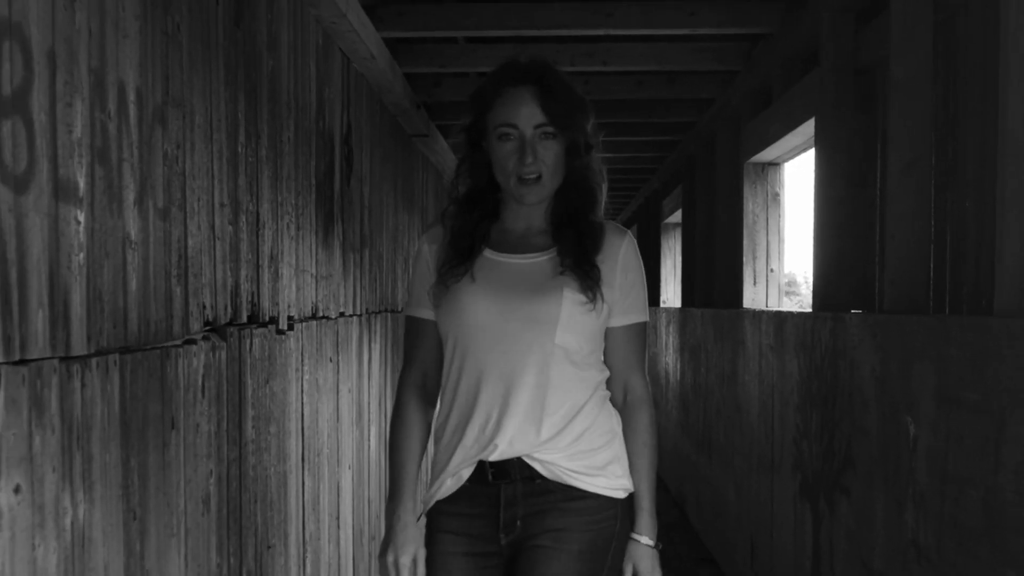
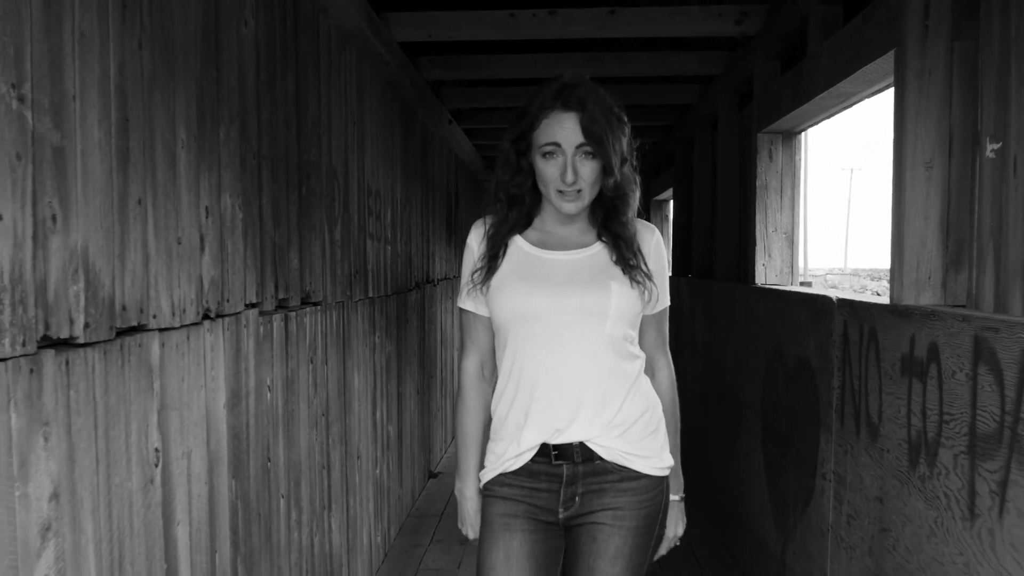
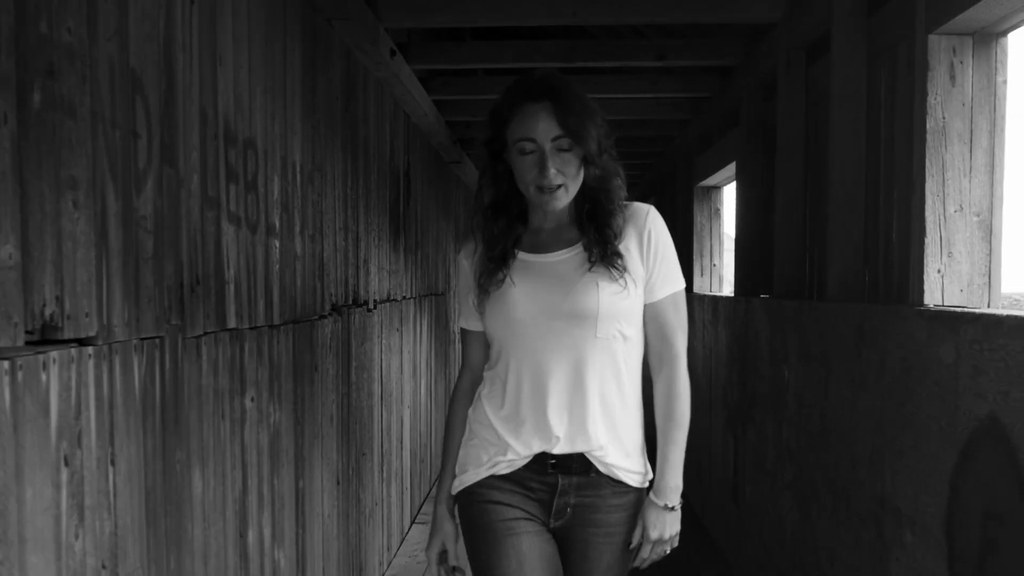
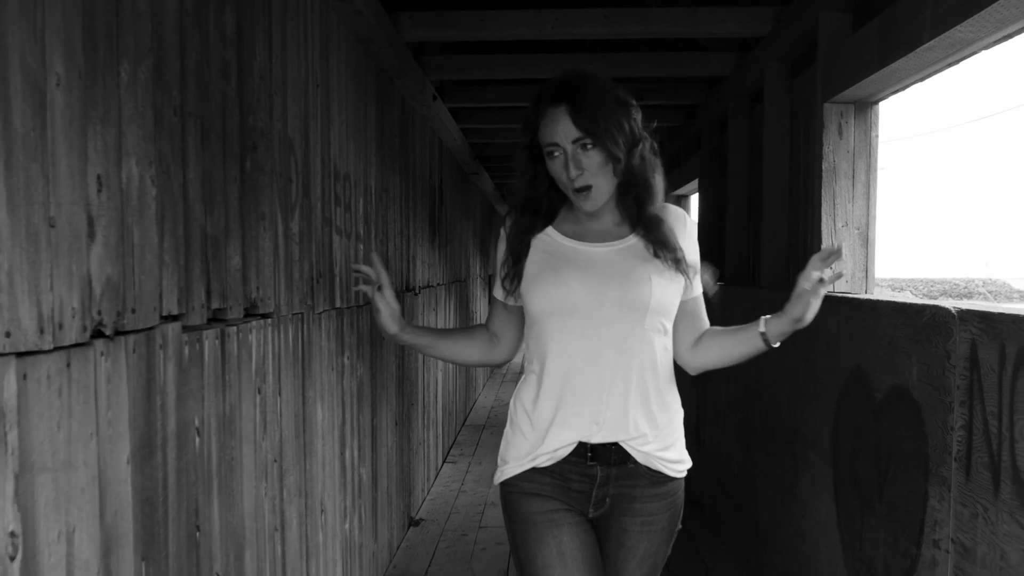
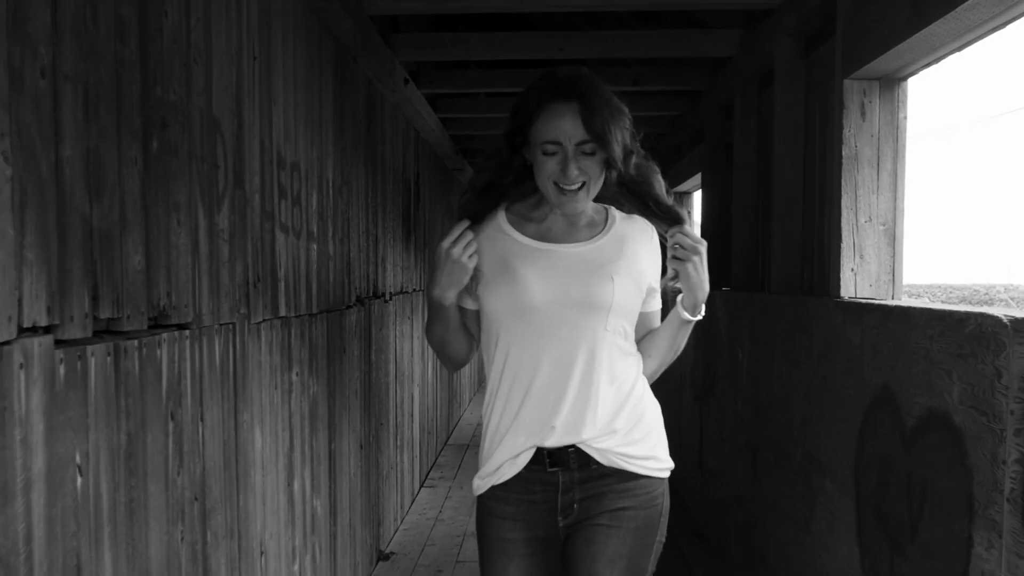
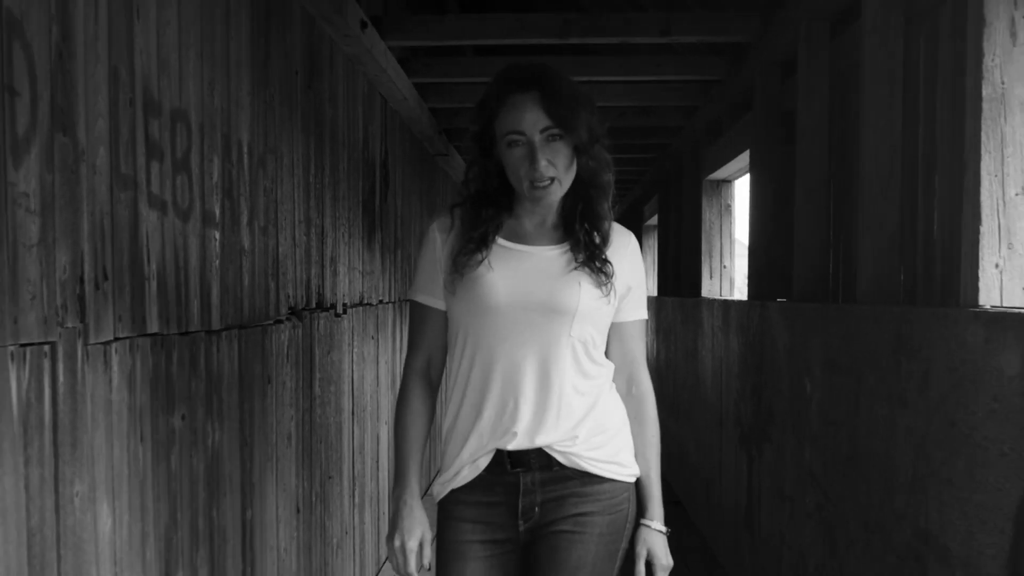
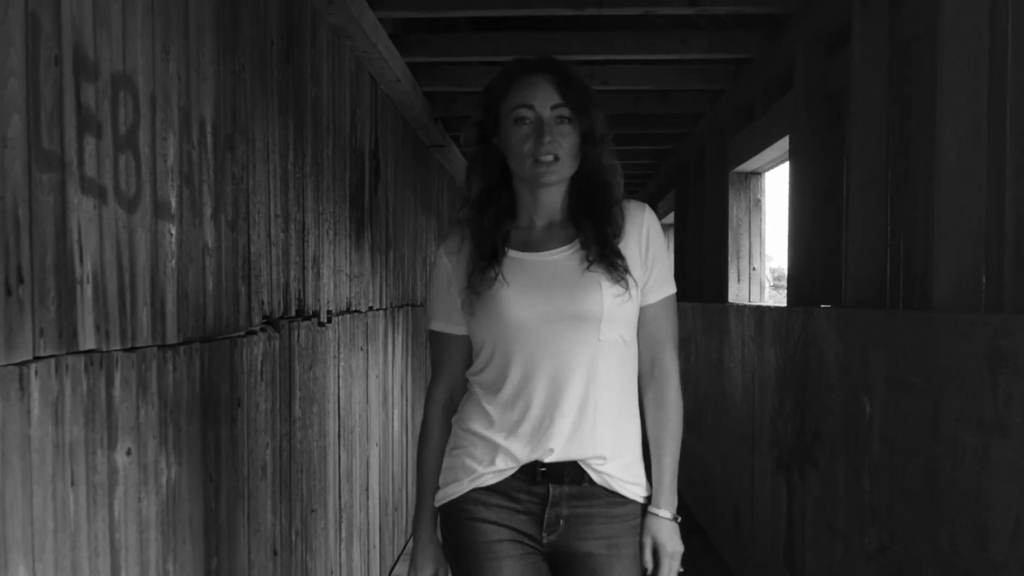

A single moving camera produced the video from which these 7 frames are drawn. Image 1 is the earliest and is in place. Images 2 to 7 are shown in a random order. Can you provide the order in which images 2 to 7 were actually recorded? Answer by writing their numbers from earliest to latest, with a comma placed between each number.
7, 6, 3, 5, 4, 2
